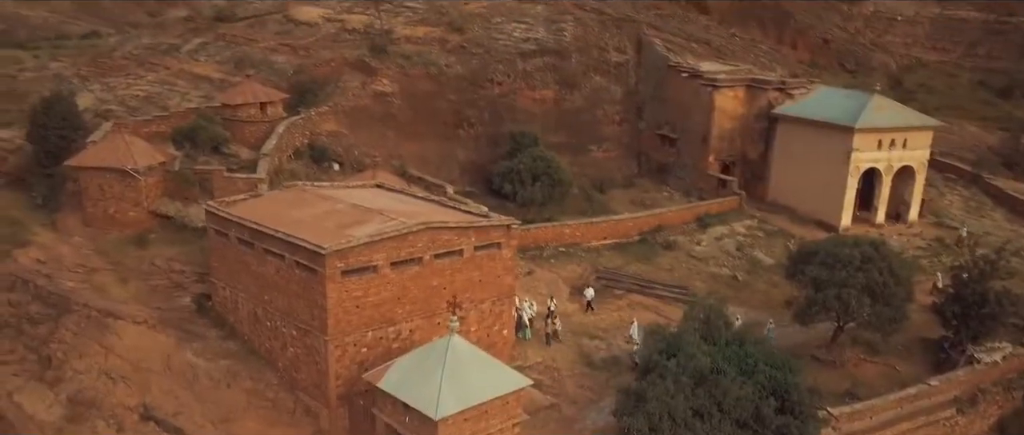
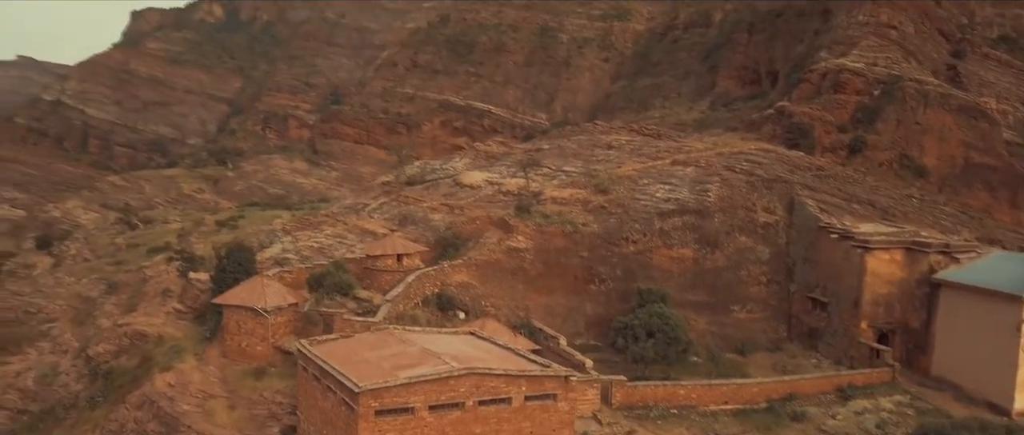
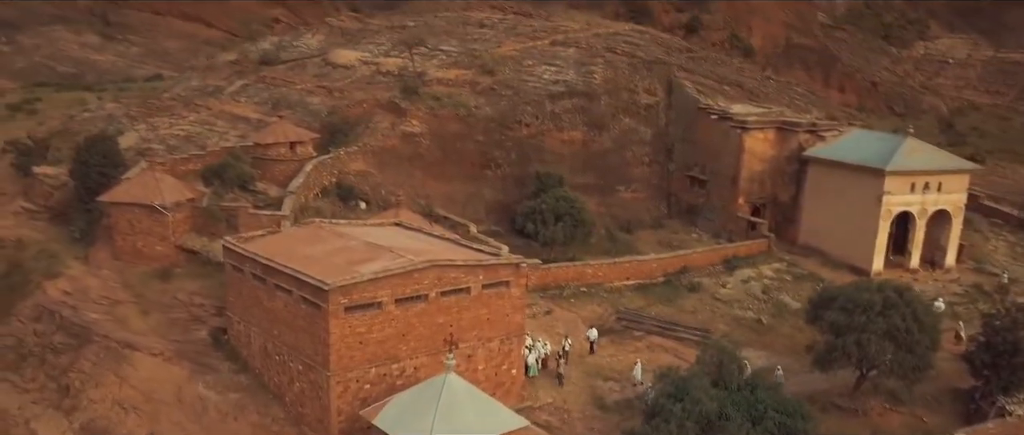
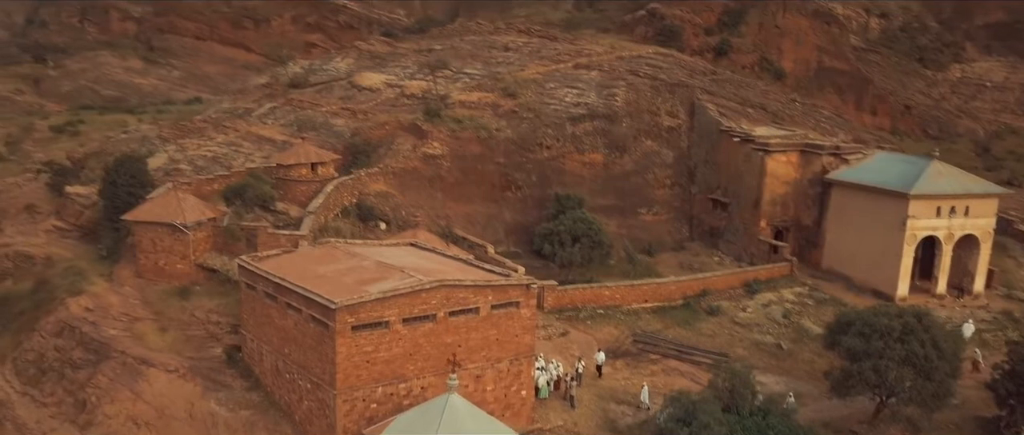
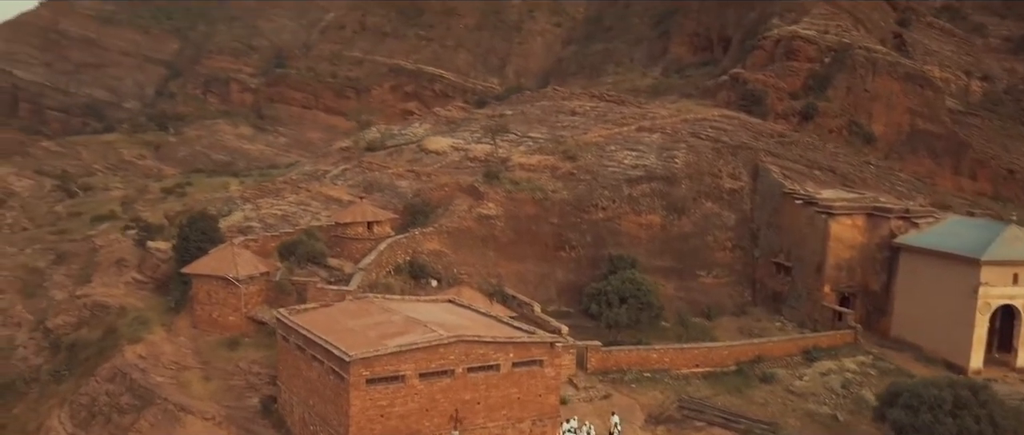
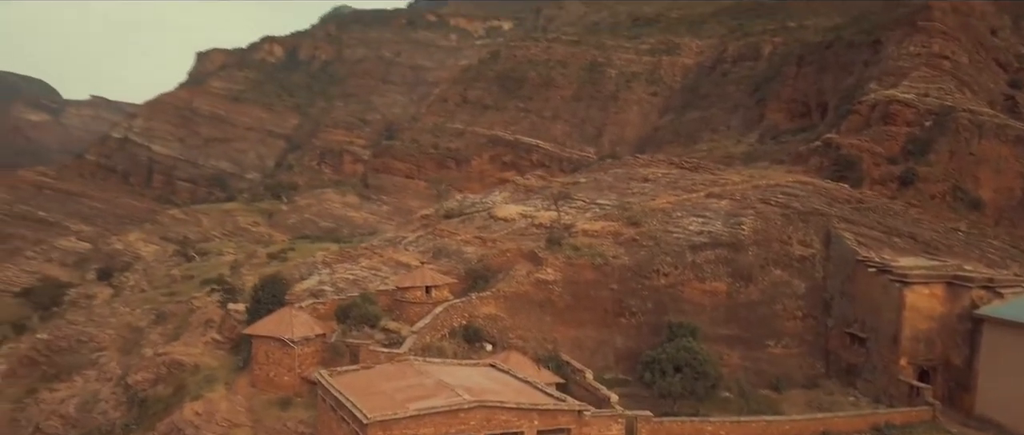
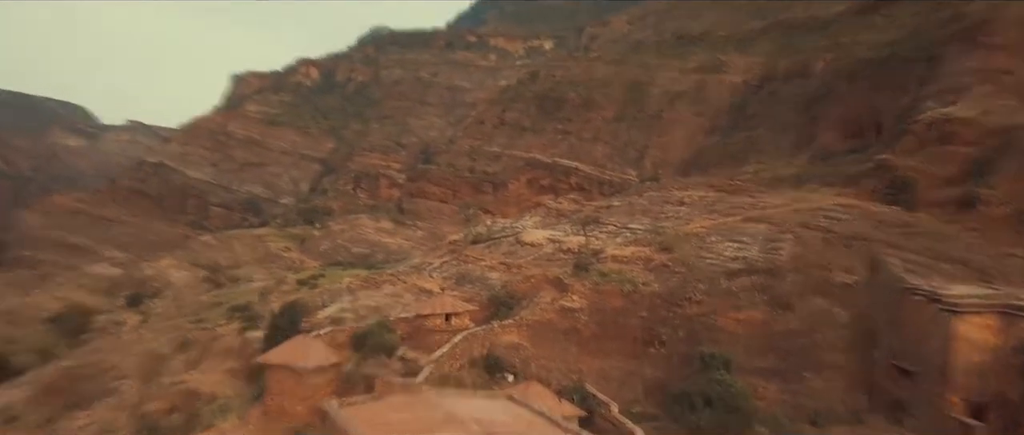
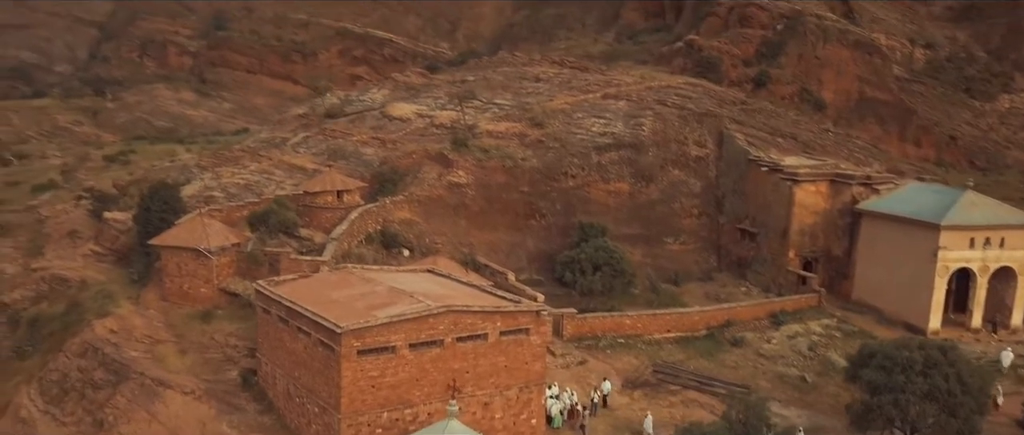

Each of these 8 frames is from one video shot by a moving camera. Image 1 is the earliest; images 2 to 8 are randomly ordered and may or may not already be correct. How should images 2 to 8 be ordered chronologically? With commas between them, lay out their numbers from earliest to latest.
3, 4, 8, 5, 2, 6, 7
